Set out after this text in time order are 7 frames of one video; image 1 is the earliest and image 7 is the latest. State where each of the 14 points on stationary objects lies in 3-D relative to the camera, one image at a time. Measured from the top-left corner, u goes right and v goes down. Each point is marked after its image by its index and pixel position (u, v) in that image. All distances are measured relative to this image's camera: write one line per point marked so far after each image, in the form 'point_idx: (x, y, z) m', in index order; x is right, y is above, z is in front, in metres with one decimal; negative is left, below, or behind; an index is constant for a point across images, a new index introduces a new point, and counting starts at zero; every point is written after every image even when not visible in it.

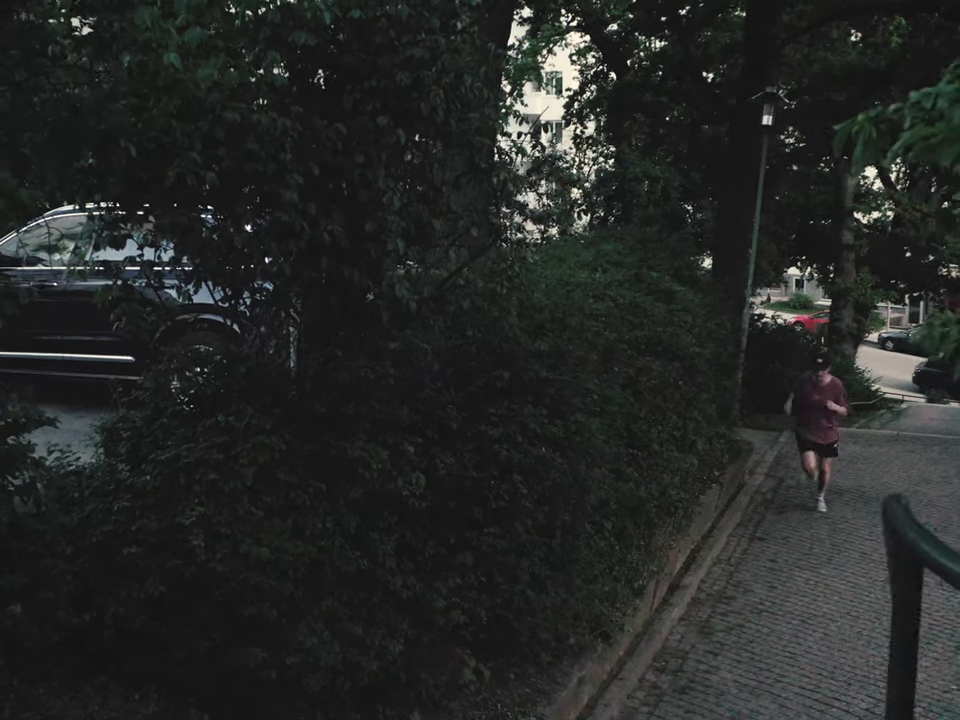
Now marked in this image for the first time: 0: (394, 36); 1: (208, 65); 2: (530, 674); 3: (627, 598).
0: (-1.2, +4.3, +4.4) m
1: (-3.2, +3.5, +4.0) m
2: (+0.9, -5.4, +5.6) m
3: (+3.1, -4.9, +6.7) m
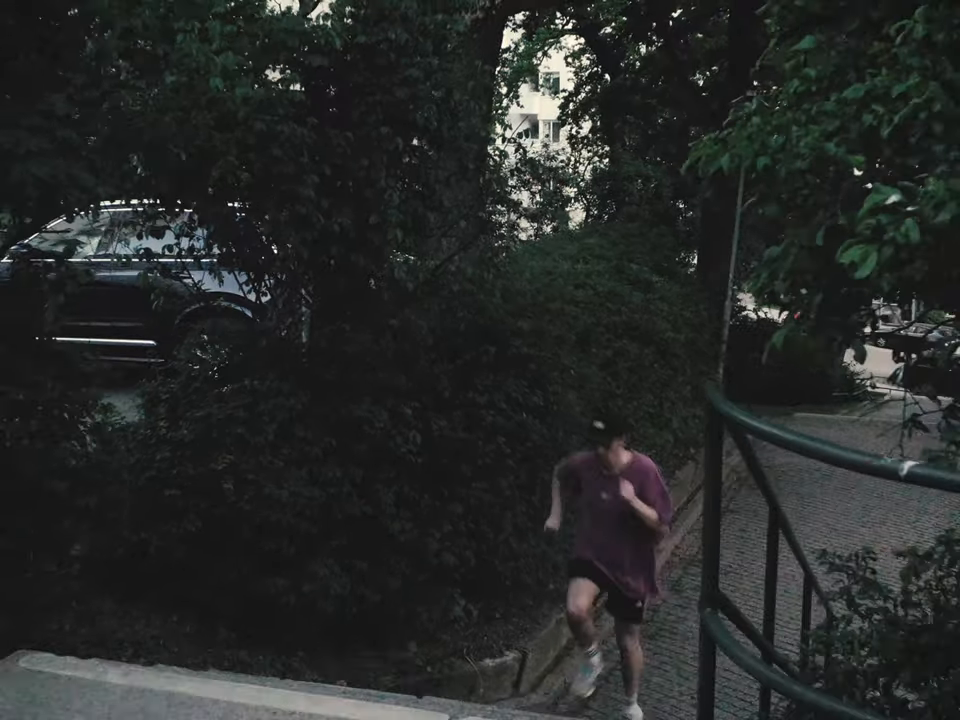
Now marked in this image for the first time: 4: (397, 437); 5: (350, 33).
0: (-1.4, +4.8, +5.2) m
1: (-3.4, +4.0, +4.7) m
2: (+0.7, -5.0, +6.4) m
3: (+2.9, -4.5, +7.5) m
4: (-1.4, -1.3, +5.5) m
5: (-2.0, +5.1, +5.1) m
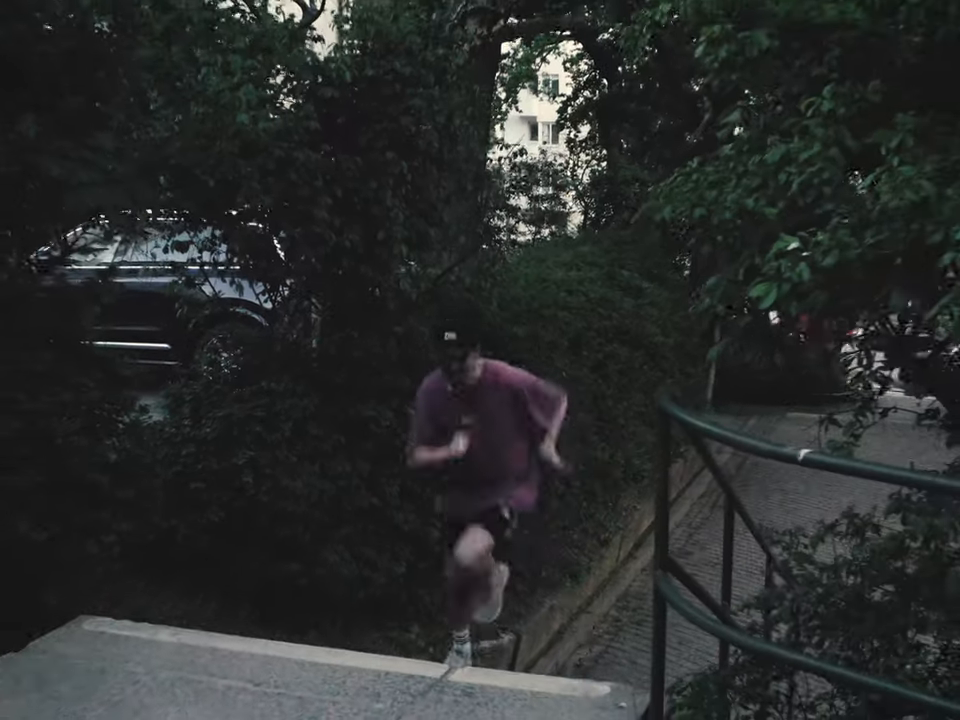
0: (-1.4, +4.7, +5.7) m
1: (-3.4, +3.9, +5.2) m
2: (+0.6, -5.1, +6.9) m
3: (+2.8, -4.6, +8.0) m
4: (-1.5, -1.4, +6.0) m
5: (-2.1, +5.0, +5.6) m
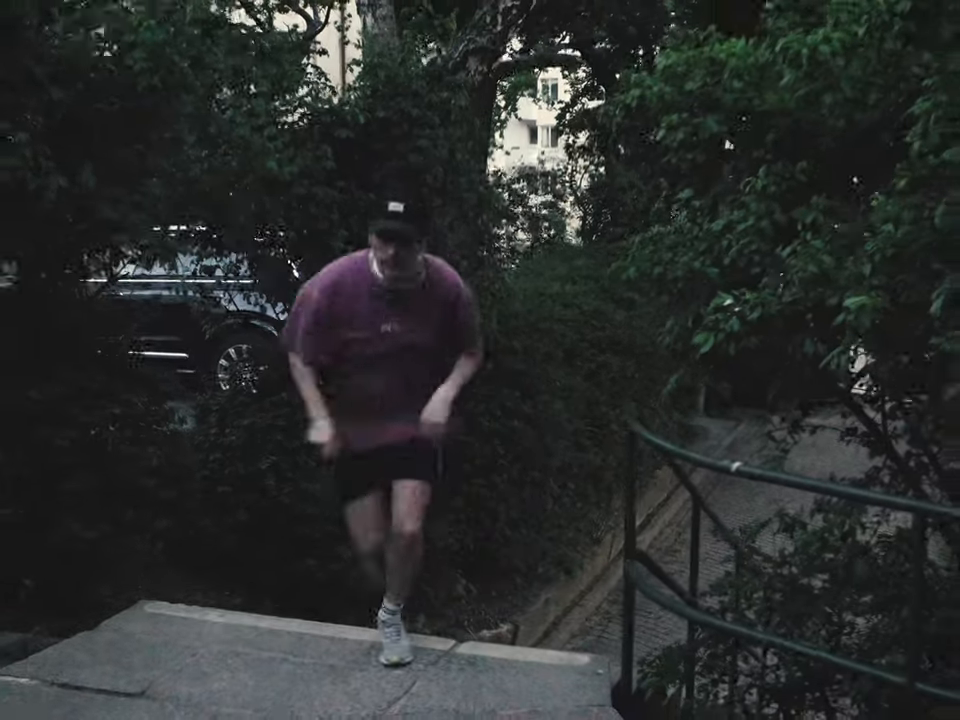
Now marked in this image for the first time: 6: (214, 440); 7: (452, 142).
0: (-1.4, +4.4, +6.3) m
1: (-3.4, +3.6, +5.8) m
2: (+0.6, -5.3, +7.5) m
3: (+2.8, -4.8, +8.6) m
4: (-1.4, -1.6, +6.6) m
5: (-2.1, +4.7, +6.2) m
6: (-5.1, -1.5, +6.3) m
7: (-0.5, +4.3, +6.5) m
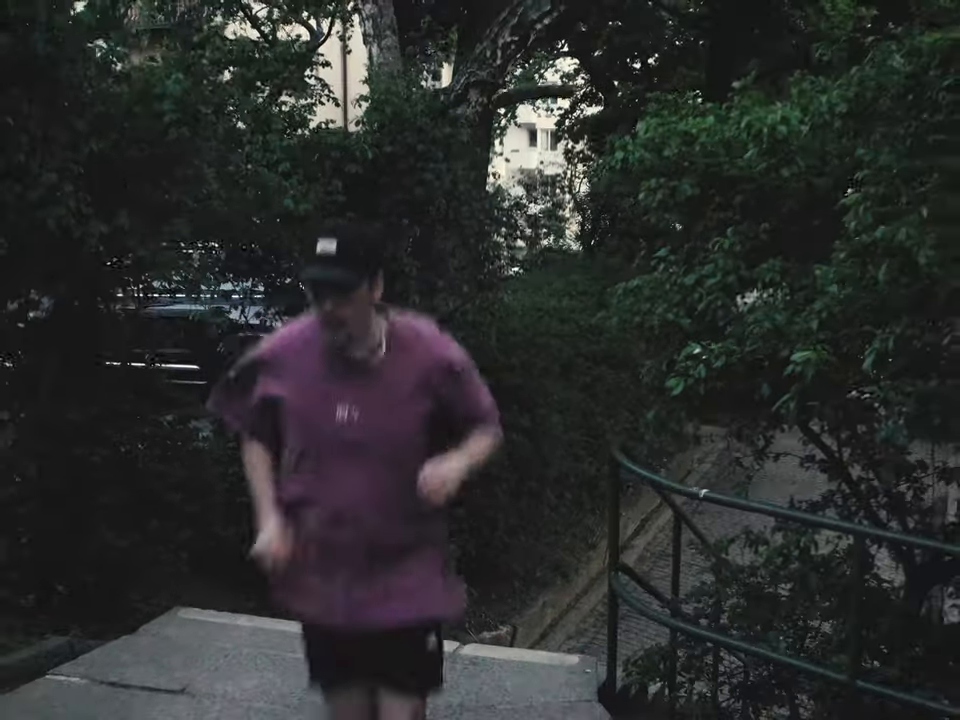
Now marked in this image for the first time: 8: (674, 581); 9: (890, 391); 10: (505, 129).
0: (-1.4, +4.0, +6.7) m
1: (-3.4, +3.2, +6.2) m
2: (+0.7, -5.7, +7.9) m
3: (+2.8, -5.2, +9.0) m
4: (-1.4, -2.0, +7.0) m
5: (-2.1, +4.3, +6.6) m
6: (-5.1, -1.9, +6.7) m
7: (-0.5, +3.9, +6.9) m
8: (+2.5, -2.8, +4.2) m
9: (+4.1, -0.3, +3.3) m
10: (+1.3, +12.0, +17.2) m
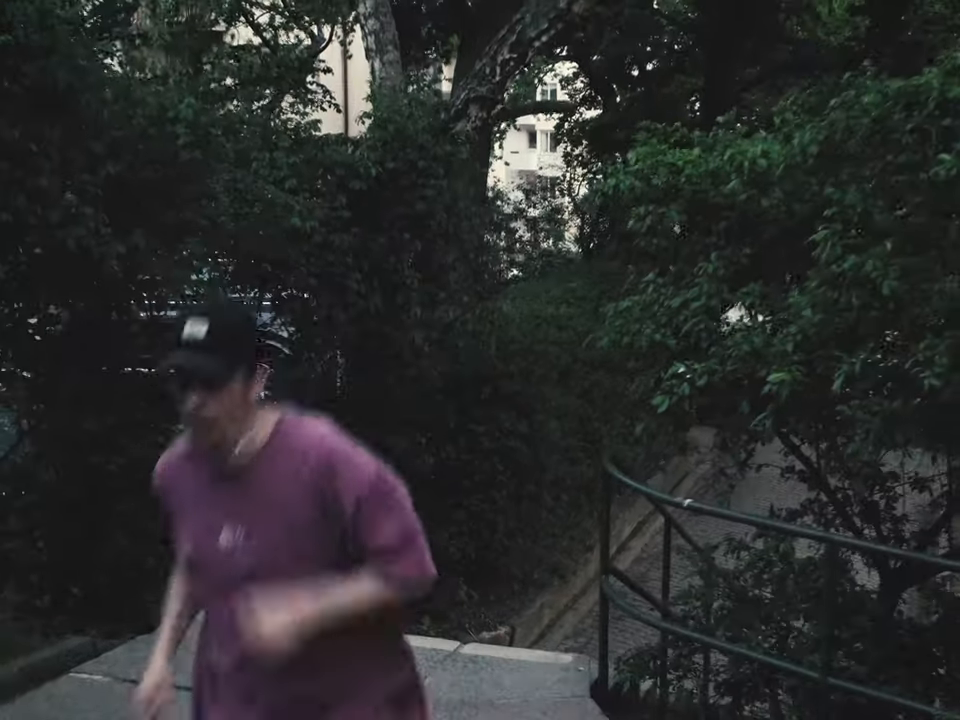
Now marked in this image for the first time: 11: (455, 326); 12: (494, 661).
0: (-1.4, +3.9, +6.9) m
1: (-3.4, +3.0, +6.4) m
2: (+0.6, -5.9, +8.2) m
3: (+2.8, -5.4, +9.3) m
4: (-1.4, -2.2, +7.2) m
5: (-2.1, +4.1, +6.8) m
6: (-5.1, -2.1, +6.9) m
7: (-0.5, +3.7, +7.1) m
8: (+2.5, -3.0, +4.4) m
9: (+4.1, -0.5, +3.5) m
10: (+1.3, +11.8, +17.5) m
11: (-0.6, +0.8, +7.5) m
12: (+0.2, -4.0, +4.4) m
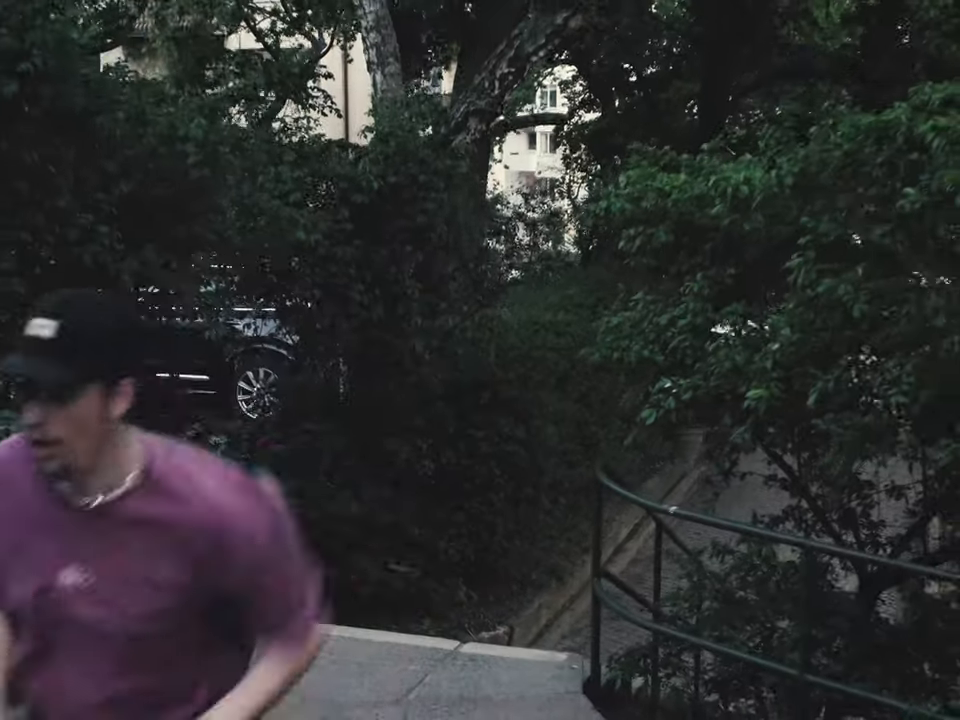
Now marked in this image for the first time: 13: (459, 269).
0: (-1.4, +3.7, +7.1) m
1: (-3.5, +2.9, +6.6) m
2: (+0.6, -6.1, +8.4) m
3: (+2.8, -5.6, +9.5) m
4: (-1.5, -2.4, +7.4) m
5: (-2.1, +4.0, +7.0) m
6: (-5.1, -2.3, +7.1) m
7: (-0.6, +3.5, +7.3) m
8: (+2.5, -3.2, +4.6) m
9: (+4.1, -0.7, +3.7) m
10: (+1.3, +11.6, +17.7) m
11: (-0.6, +0.6, +7.7) m
12: (+0.1, -4.2, +4.6) m
13: (-0.5, +2.1, +7.6) m
